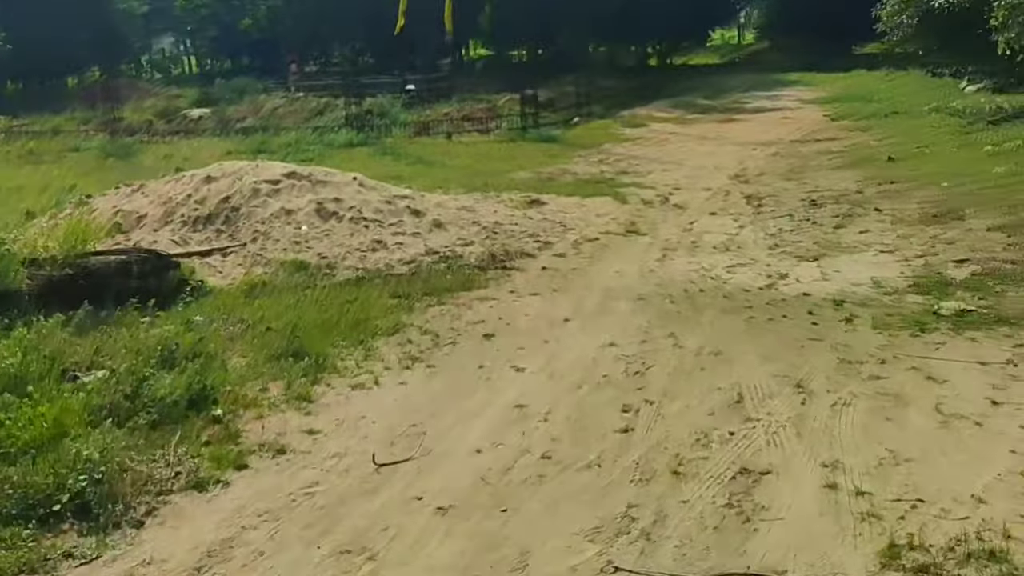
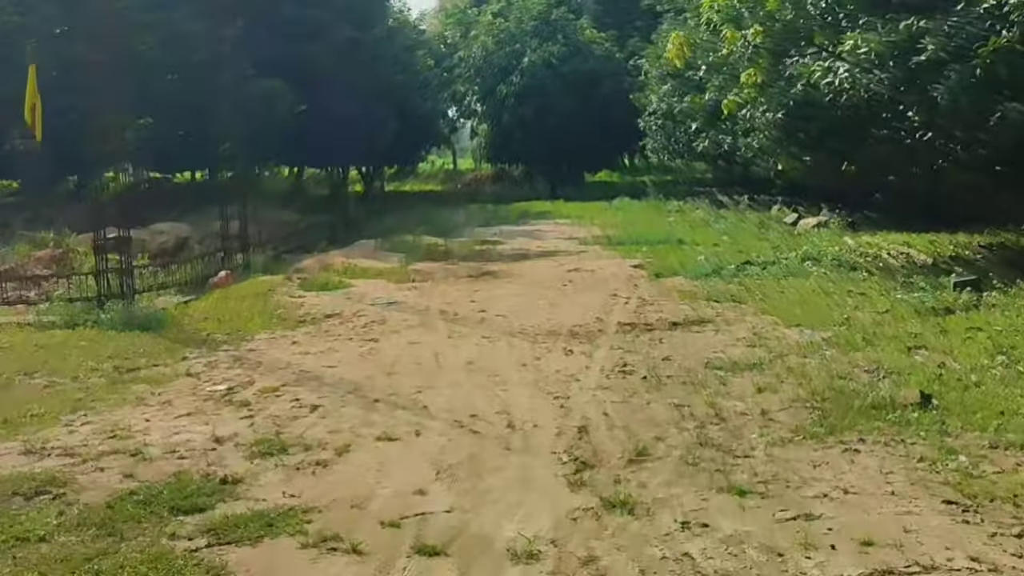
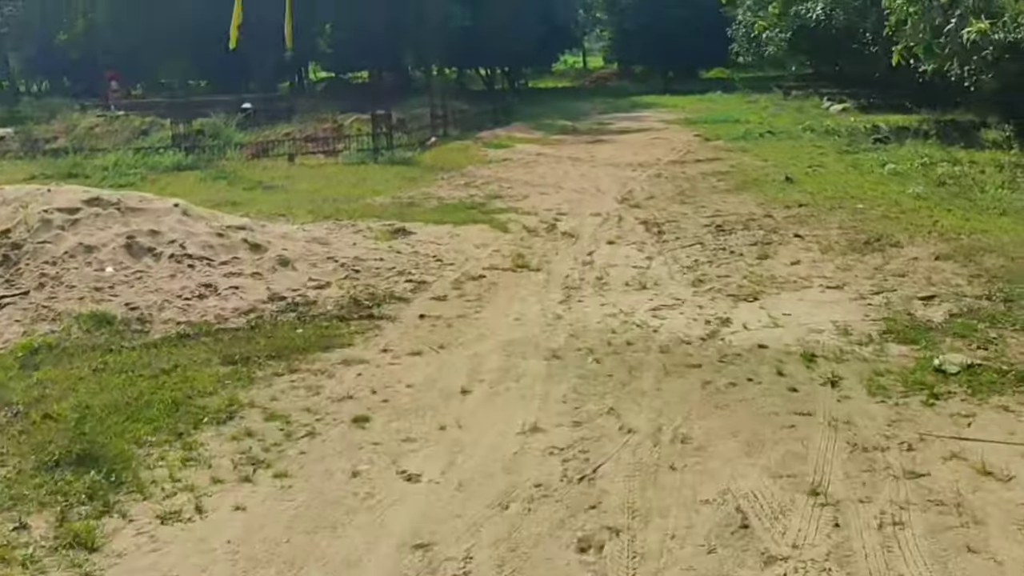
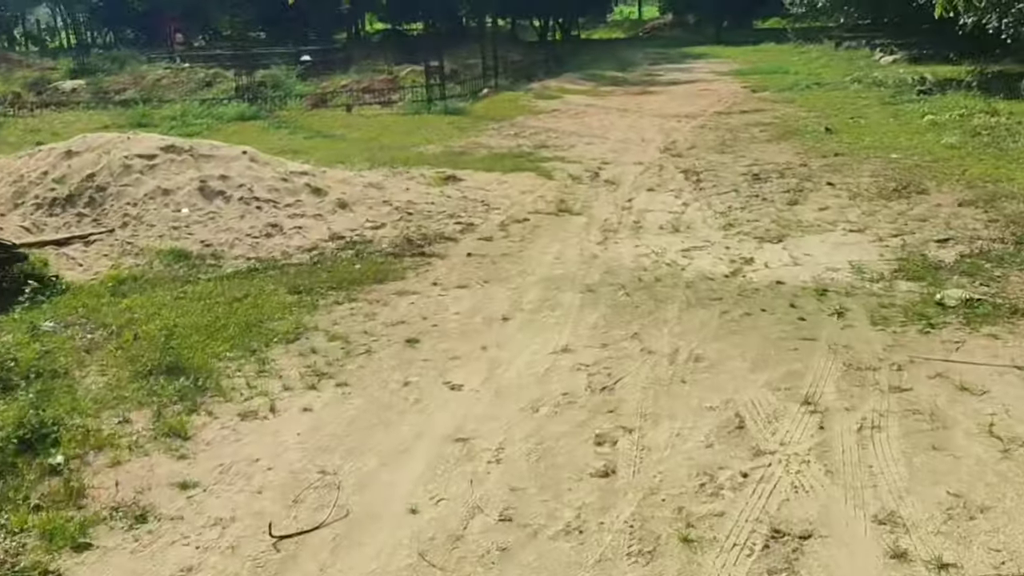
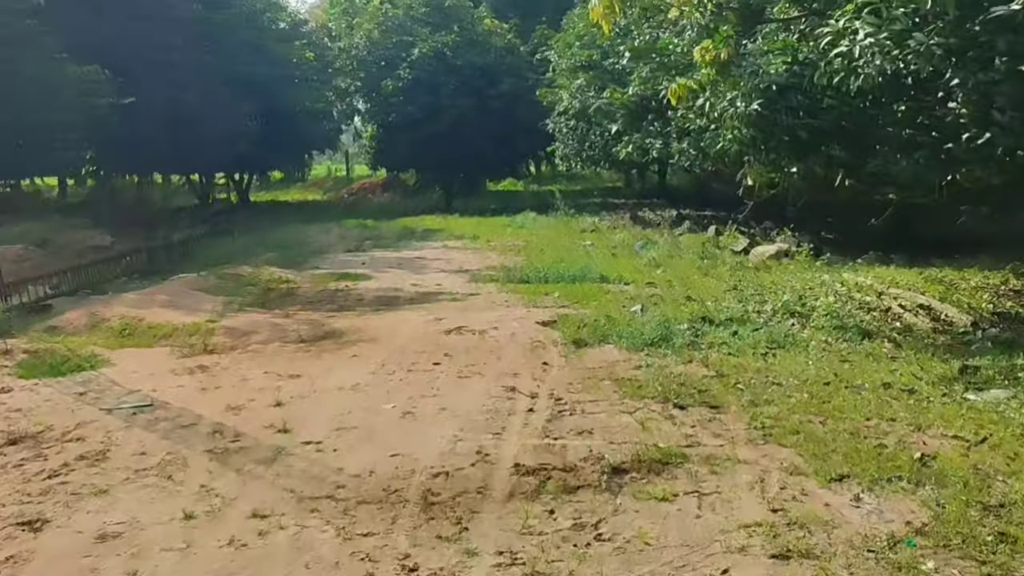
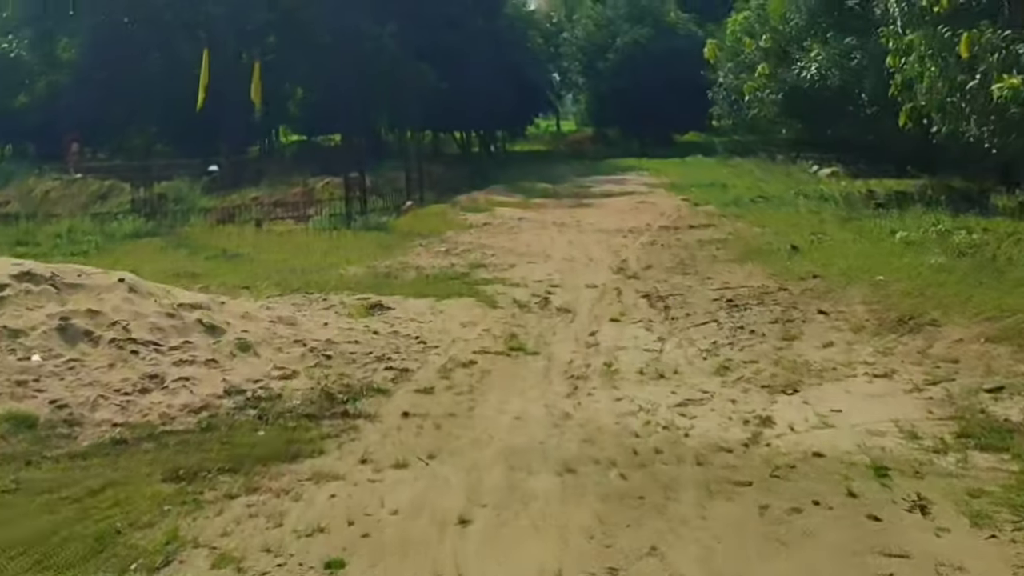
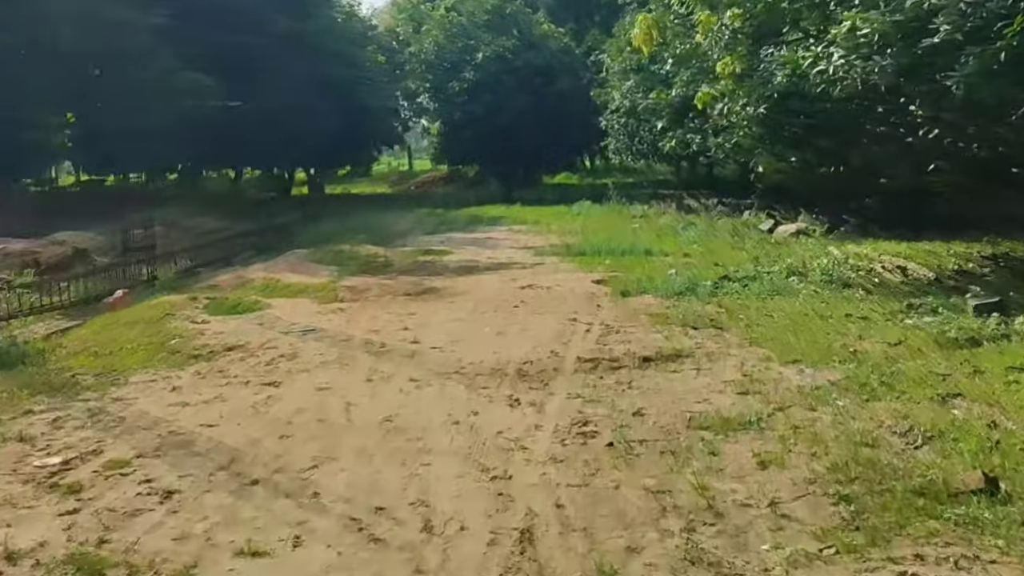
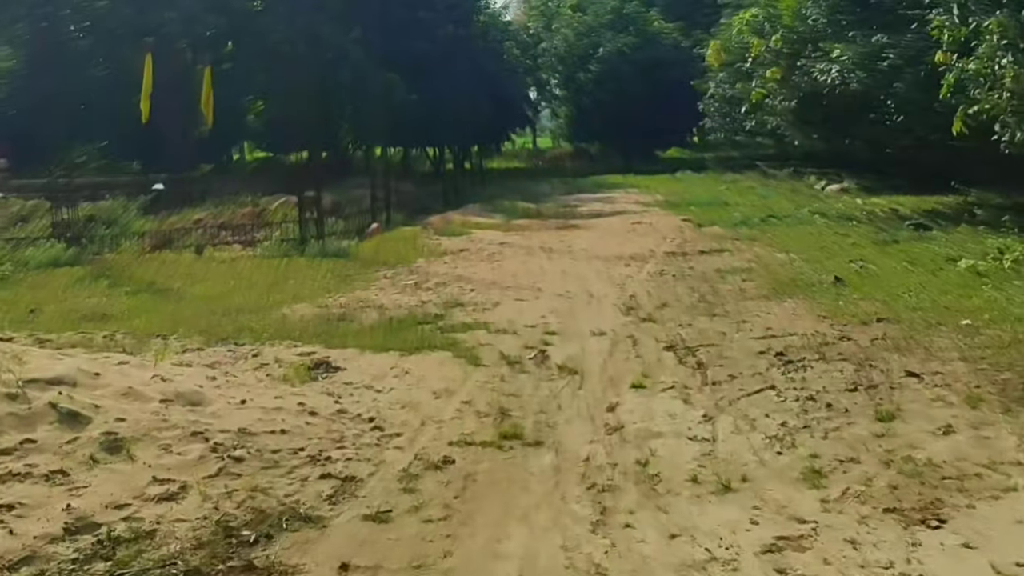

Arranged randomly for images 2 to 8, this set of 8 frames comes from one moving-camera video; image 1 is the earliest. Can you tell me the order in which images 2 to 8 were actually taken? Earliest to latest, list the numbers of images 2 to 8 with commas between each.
4, 3, 6, 8, 2, 7, 5
